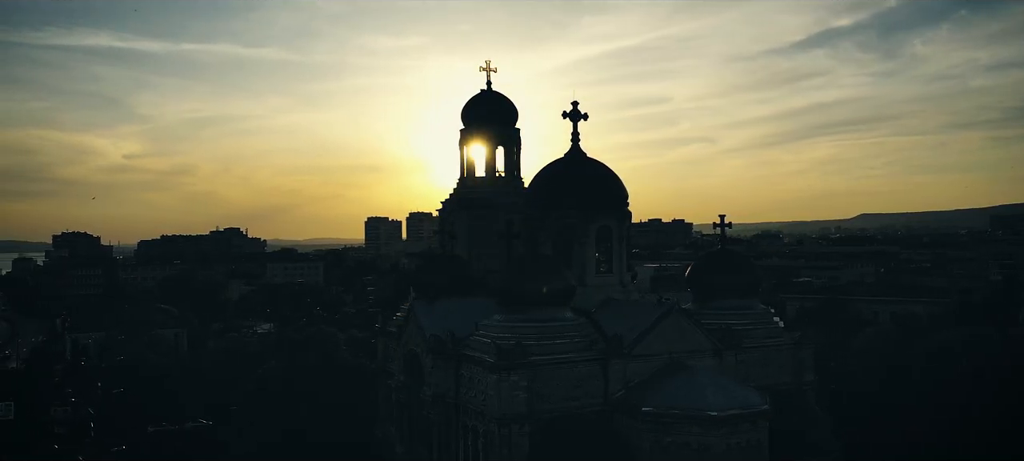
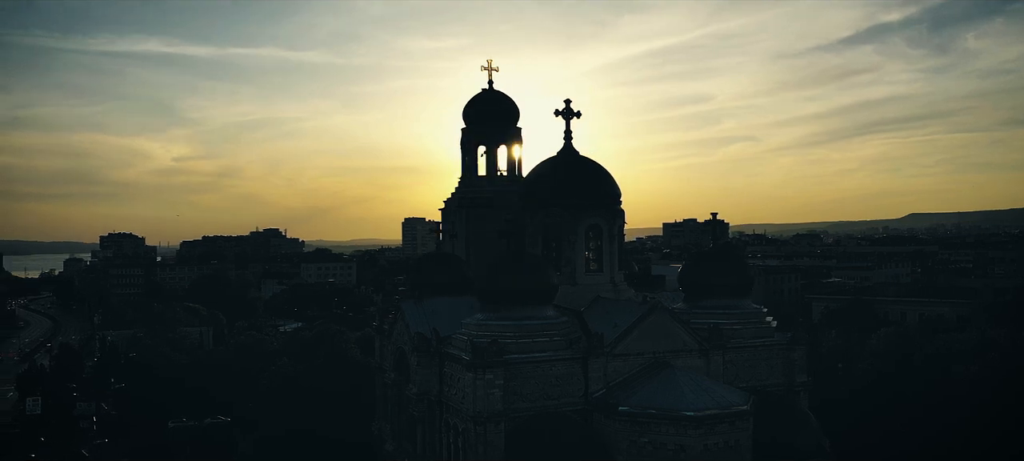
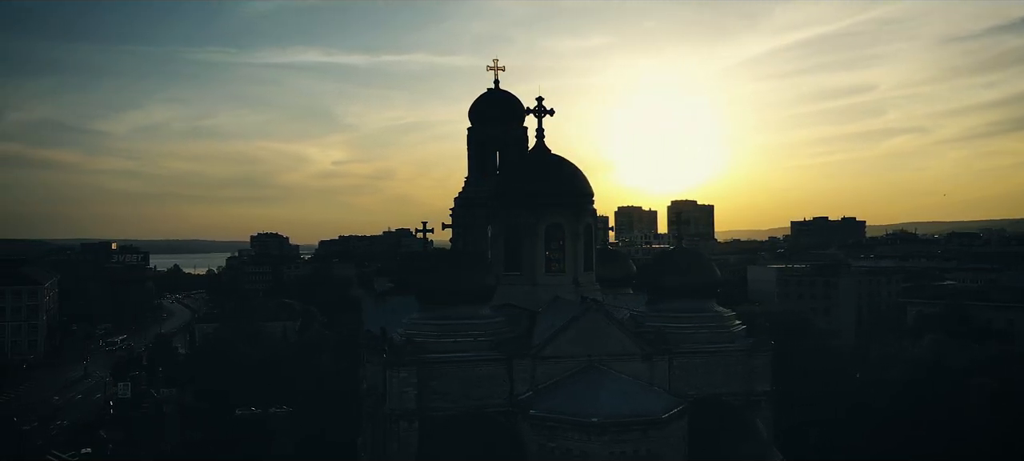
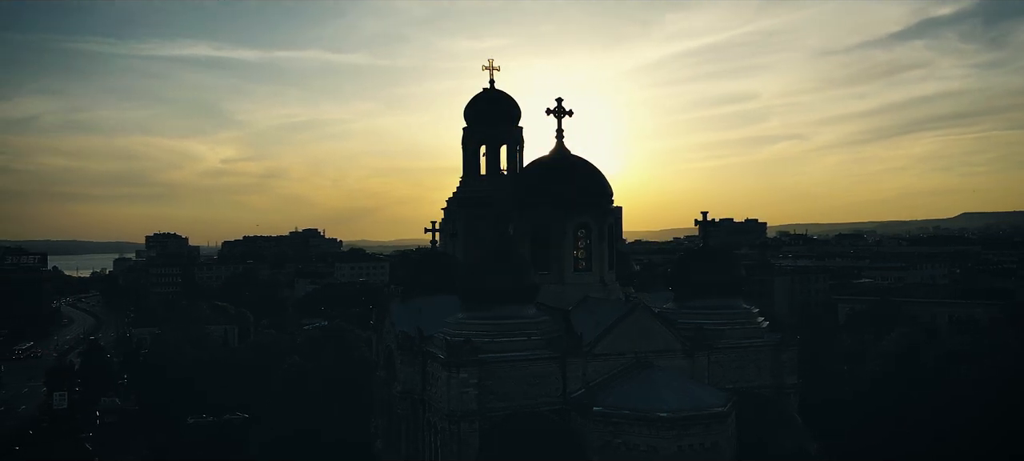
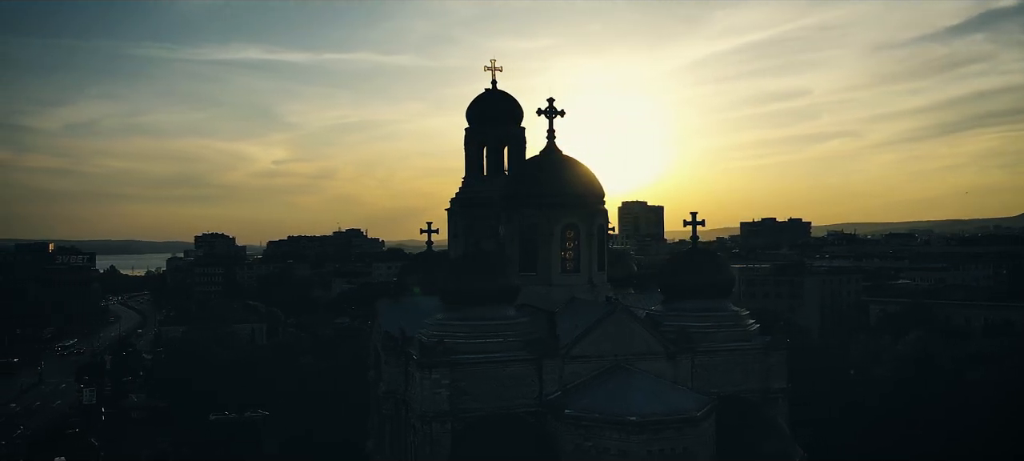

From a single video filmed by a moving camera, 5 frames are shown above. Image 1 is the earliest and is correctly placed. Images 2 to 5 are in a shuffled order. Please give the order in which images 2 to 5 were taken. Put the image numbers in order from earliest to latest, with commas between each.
2, 4, 5, 3
